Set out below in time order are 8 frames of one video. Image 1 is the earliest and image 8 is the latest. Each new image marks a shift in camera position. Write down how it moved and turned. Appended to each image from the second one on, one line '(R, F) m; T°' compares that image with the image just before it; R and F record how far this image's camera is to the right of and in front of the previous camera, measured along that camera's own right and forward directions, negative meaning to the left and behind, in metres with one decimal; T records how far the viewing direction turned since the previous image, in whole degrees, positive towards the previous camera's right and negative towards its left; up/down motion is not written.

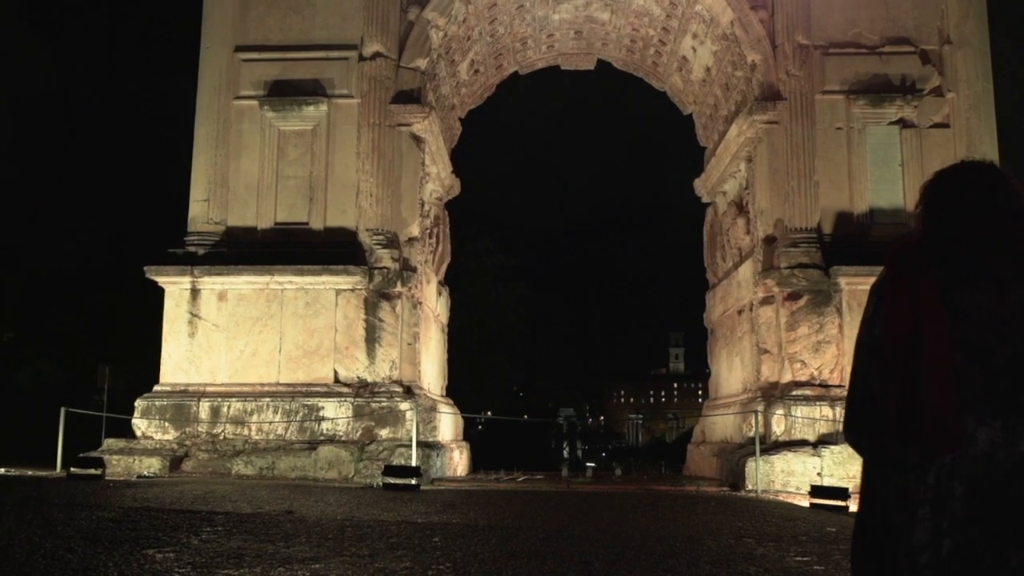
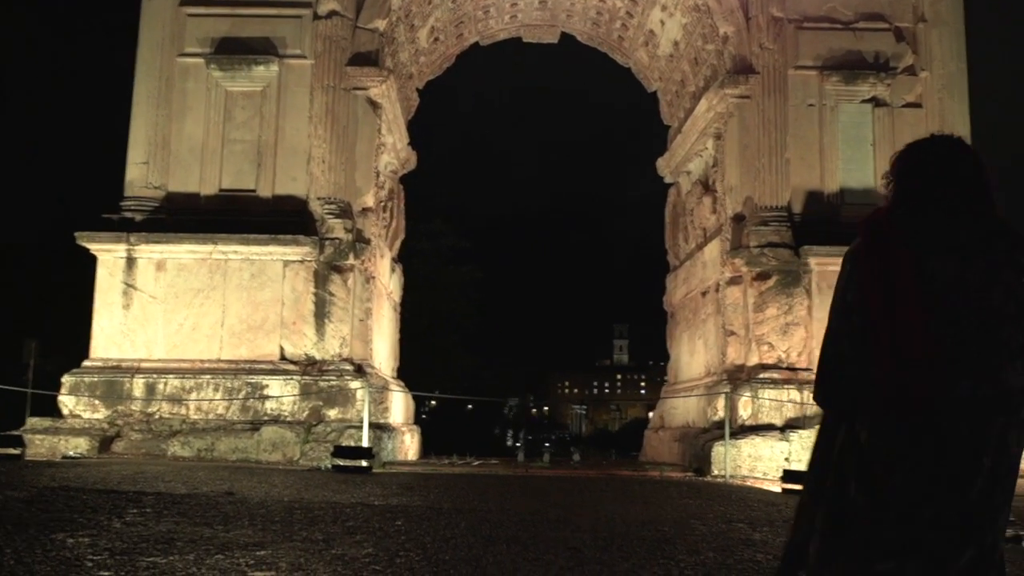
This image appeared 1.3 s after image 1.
(-0.2, +0.6) m; +3°
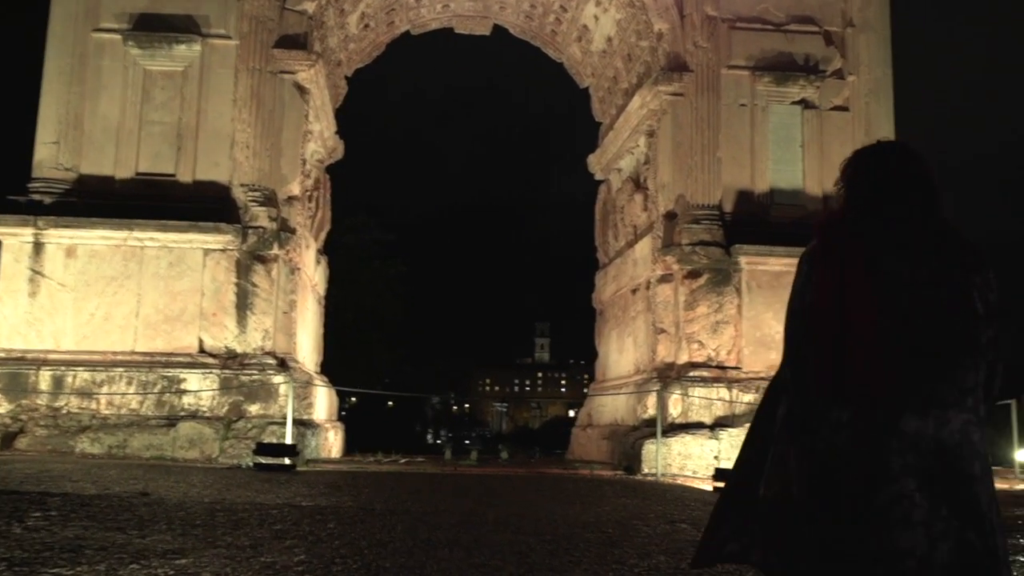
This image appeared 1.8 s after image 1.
(-0.1, +0.2) m; +5°
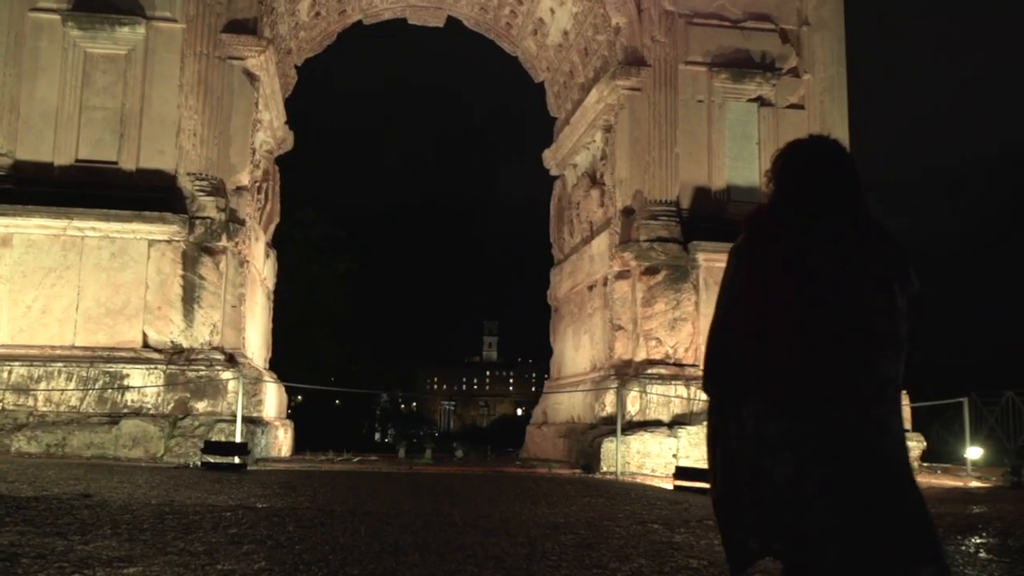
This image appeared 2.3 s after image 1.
(-0.1, +0.2) m; +3°
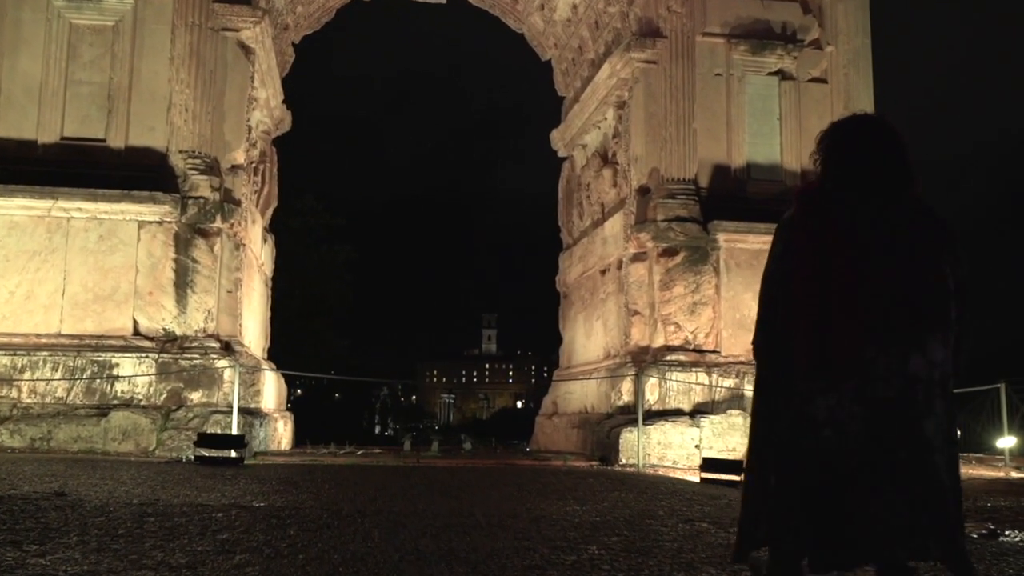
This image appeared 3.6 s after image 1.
(-0.2, +0.6) m; 0°
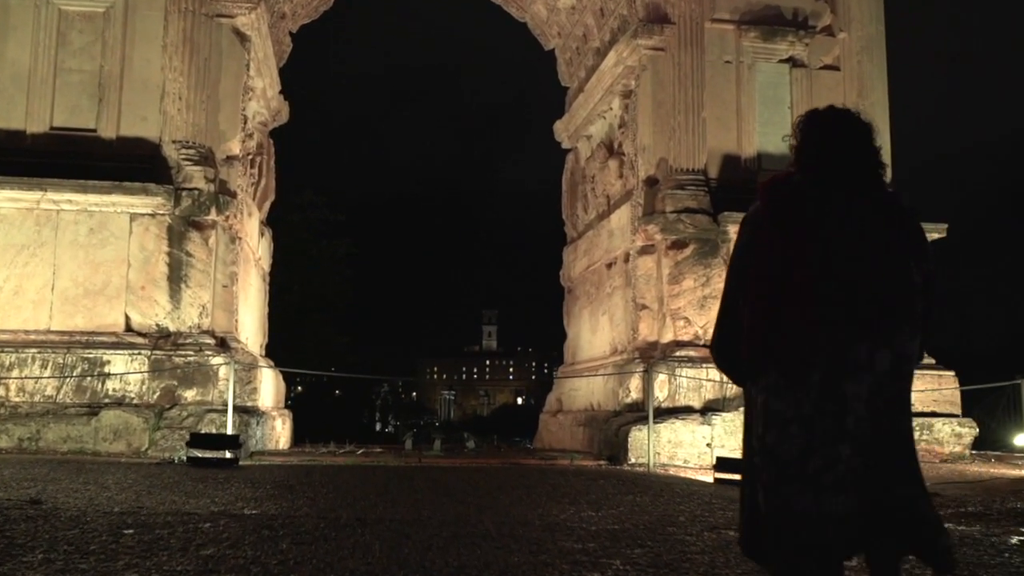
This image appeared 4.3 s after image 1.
(-0.1, +0.4) m; 0°
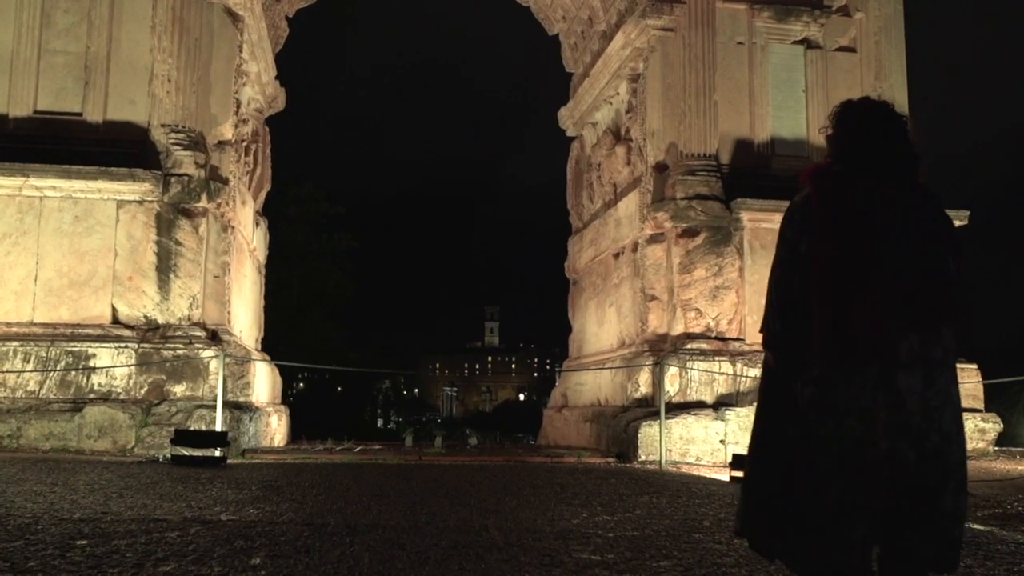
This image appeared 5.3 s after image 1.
(0.0, +0.5) m; 0°
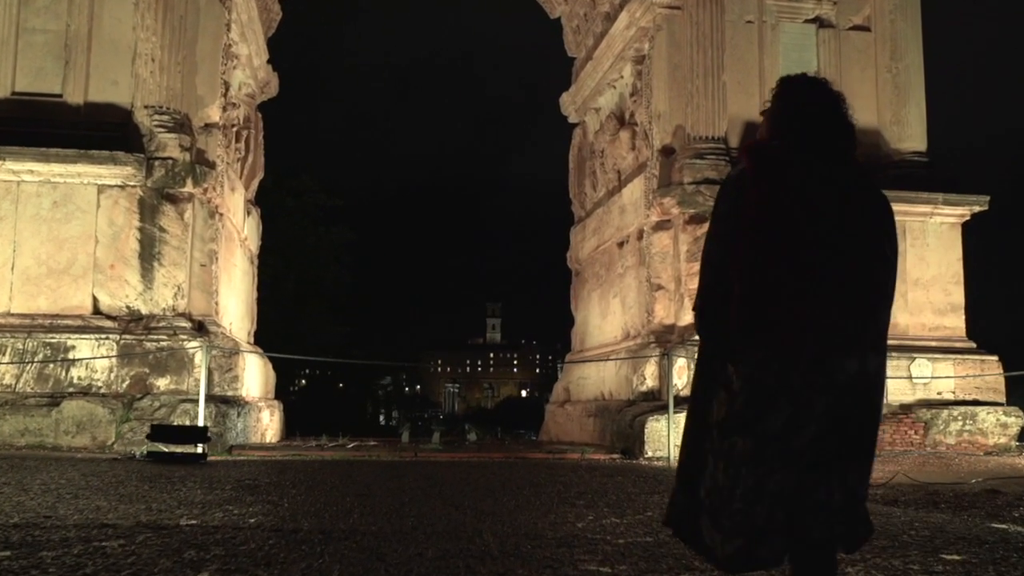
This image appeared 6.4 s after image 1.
(0.0, +0.5) m; 0°
